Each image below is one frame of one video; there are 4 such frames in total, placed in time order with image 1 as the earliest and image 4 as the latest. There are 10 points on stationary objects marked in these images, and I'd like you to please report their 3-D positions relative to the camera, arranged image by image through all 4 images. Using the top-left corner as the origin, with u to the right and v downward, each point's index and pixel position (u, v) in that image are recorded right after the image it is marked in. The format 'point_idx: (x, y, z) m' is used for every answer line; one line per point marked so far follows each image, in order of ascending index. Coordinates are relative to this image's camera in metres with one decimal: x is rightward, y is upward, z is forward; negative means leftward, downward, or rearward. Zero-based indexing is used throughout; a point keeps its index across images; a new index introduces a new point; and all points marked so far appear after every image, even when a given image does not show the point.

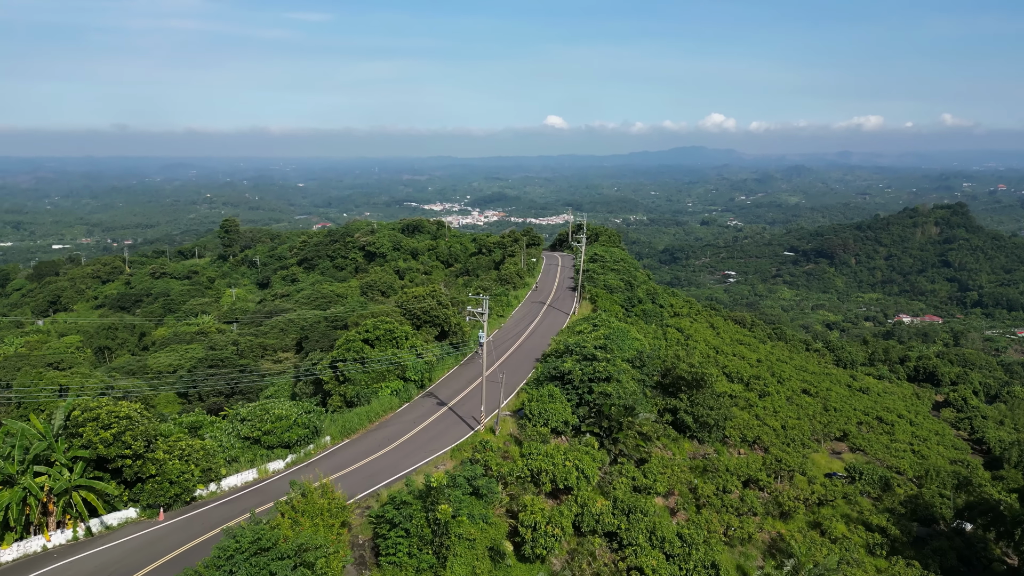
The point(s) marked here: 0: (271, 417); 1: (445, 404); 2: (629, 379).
0: (-4.4, -2.4, +13.8) m
1: (-1.6, -2.7, +17.6) m
2: (+2.8, -2.2, +18.1) m
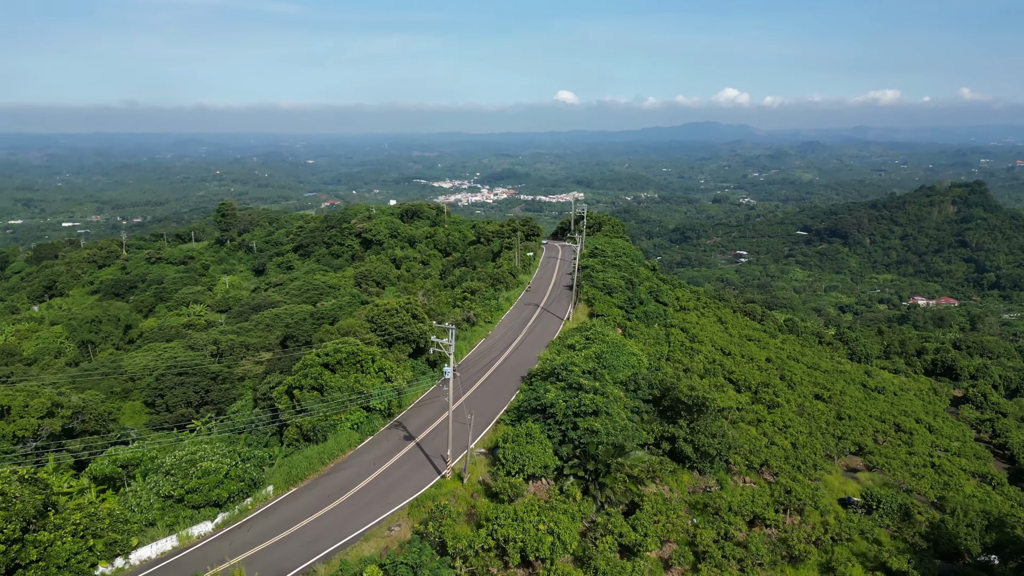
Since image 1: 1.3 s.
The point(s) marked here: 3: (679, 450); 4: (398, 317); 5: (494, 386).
0: (-5.0, -2.9, +11.9) m
1: (-2.1, -3.1, +15.7) m
2: (+2.3, -2.6, +16.1) m
3: (+4.0, -3.8, +17.9) m
4: (-2.9, -0.7, +18.8) m
5: (-0.5, -2.5, +19.2) m
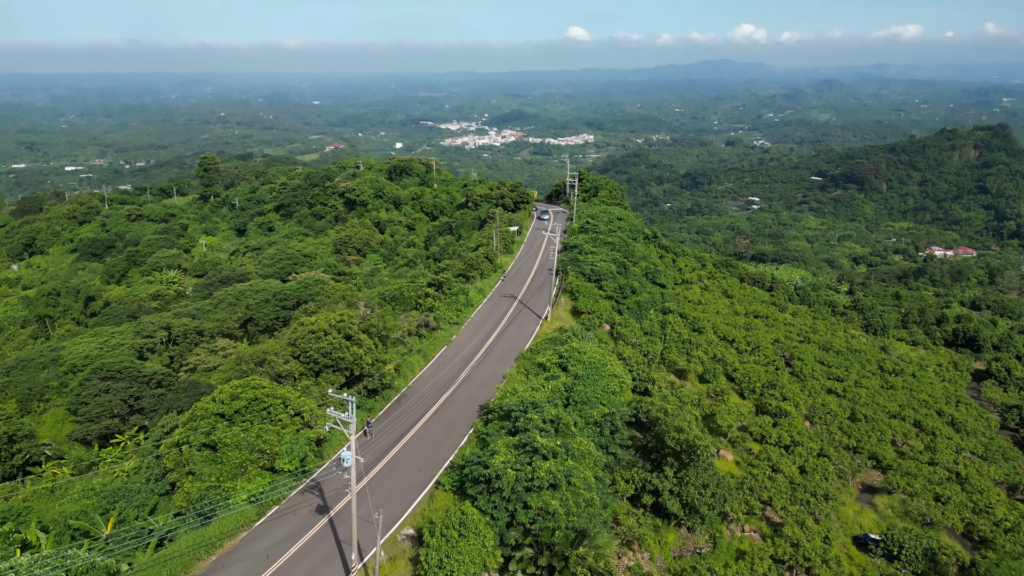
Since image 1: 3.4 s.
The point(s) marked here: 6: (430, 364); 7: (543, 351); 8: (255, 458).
0: (-6.1, -3.8, +8.9) m
1: (-3.1, -3.7, +12.6) m
2: (+1.3, -3.2, +12.9) m
3: (+3.0, -4.3, +14.8) m
4: (-3.9, -1.1, +15.6) m
5: (-1.5, -2.8, +16.0) m
6: (-2.0, -1.9, +18.9) m
7: (+0.8, -1.6, +18.5) m
8: (-4.4, -2.9, +12.9) m
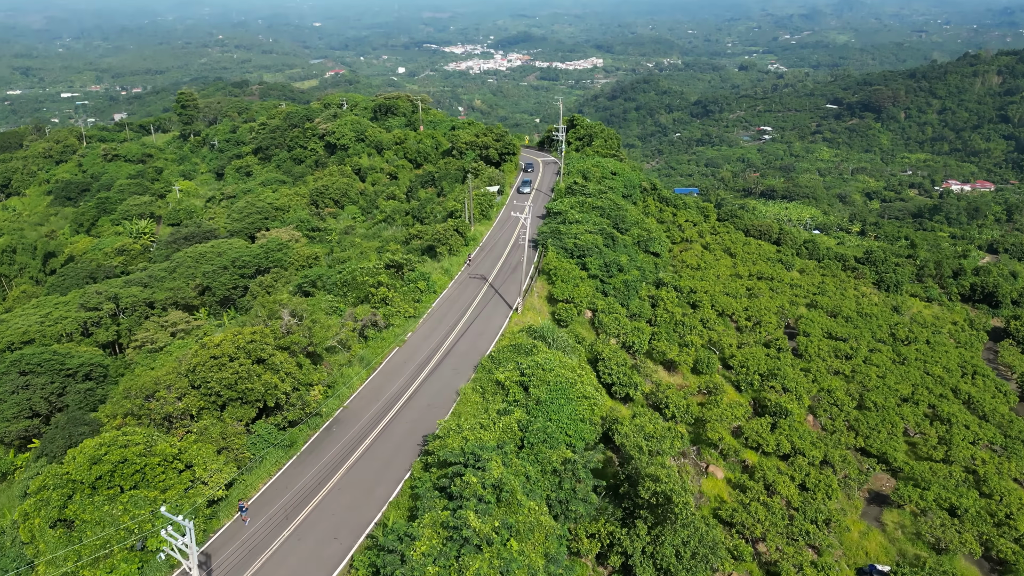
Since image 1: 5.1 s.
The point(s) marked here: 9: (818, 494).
0: (-7.1, -4.7, +6.5) m
1: (-4.1, -4.3, +10.3) m
2: (+0.3, -3.7, +10.5) m
3: (+2.0, -4.6, +12.5) m
4: (-4.8, -1.4, +13.0) m
5: (-2.4, -3.1, +13.5) m
6: (-3.0, -1.9, +16.3) m
7: (-0.2, -1.6, +15.9) m
8: (-5.4, -3.4, +10.4) m
9: (+7.2, -4.9, +17.8) m
